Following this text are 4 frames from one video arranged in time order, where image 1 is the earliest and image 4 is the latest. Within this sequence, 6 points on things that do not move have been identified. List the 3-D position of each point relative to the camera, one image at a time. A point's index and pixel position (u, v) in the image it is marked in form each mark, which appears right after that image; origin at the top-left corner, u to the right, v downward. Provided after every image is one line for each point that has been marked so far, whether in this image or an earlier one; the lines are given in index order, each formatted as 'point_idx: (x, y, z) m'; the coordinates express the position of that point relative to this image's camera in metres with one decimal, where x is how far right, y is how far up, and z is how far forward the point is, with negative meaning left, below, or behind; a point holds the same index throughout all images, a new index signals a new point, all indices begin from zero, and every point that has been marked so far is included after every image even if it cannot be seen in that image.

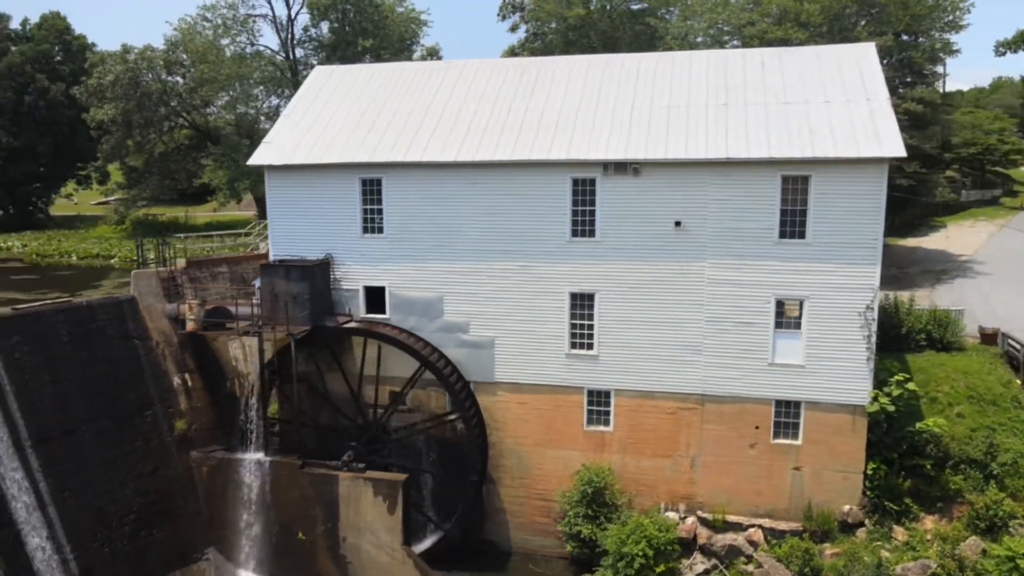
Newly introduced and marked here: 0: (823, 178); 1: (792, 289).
0: (+6.8, +2.4, +16.0) m
1: (+6.3, 0.0, +16.5) m
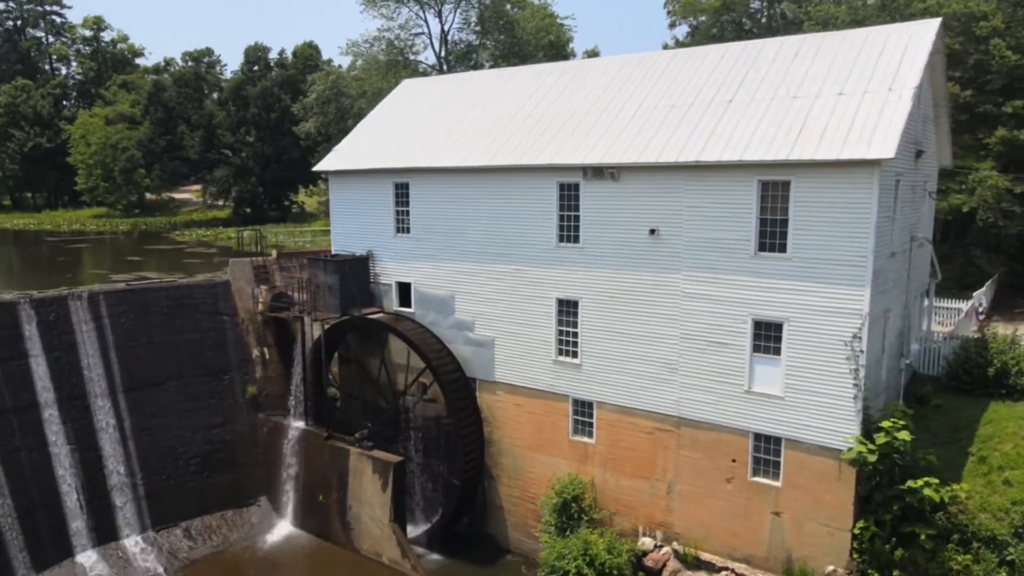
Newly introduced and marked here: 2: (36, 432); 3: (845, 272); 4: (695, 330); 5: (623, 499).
0: (+5.5, +2.0, +13.9) m
1: (+5.1, -0.4, +14.5) m
2: (-11.8, -3.6, +18.2) m
3: (+6.2, +0.3, +13.6) m
4: (+3.9, -0.9, +15.5) m
5: (+2.6, -4.9, +17.1) m
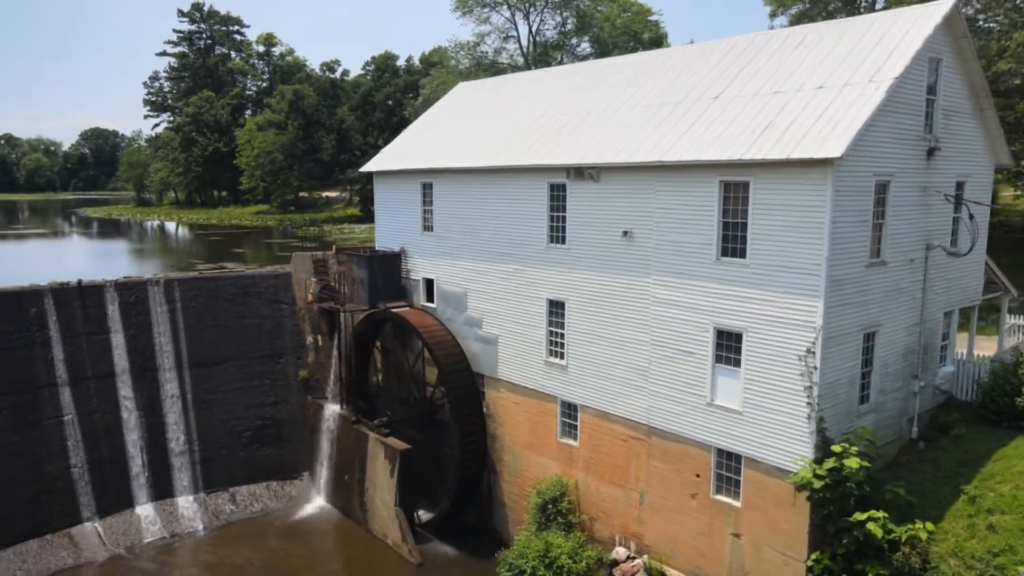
0: (+4.4, +1.8, +13.0) m
1: (+4.1, -0.5, +13.7) m
2: (-11.6, -3.2, +21.2) m
3: (+4.9, +0.1, +12.5) m
4: (+3.1, -1.0, +14.9) m
5: (+2.1, -5.0, +16.8) m
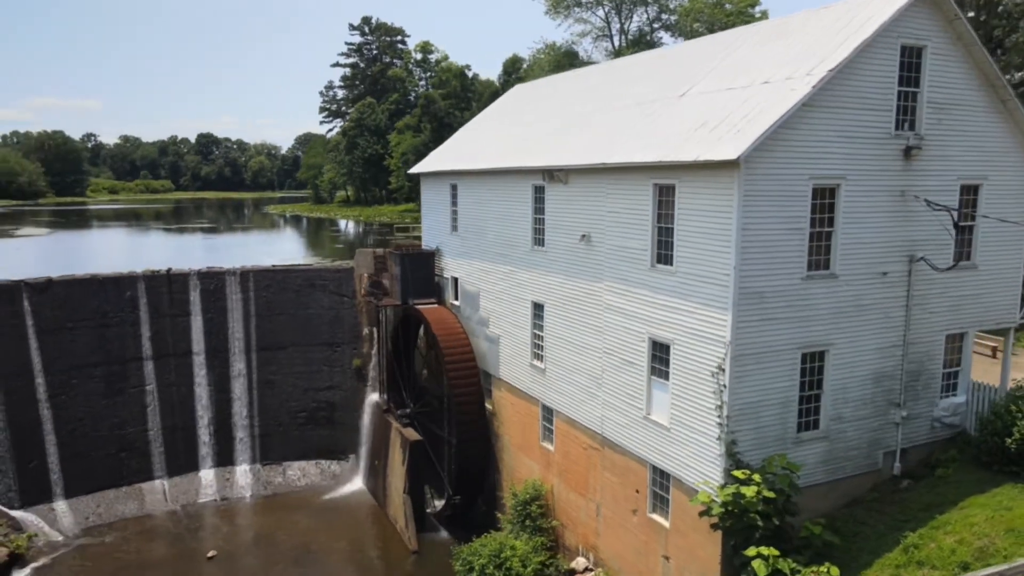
0: (+2.9, +1.6, +12.2) m
1: (+2.6, -0.7, +13.0) m
2: (-10.8, -2.8, +24.2) m
3: (+3.2, -0.1, +11.7) m
4: (+2.0, -1.1, +14.5) m
5: (+1.3, -5.1, +16.5) m
